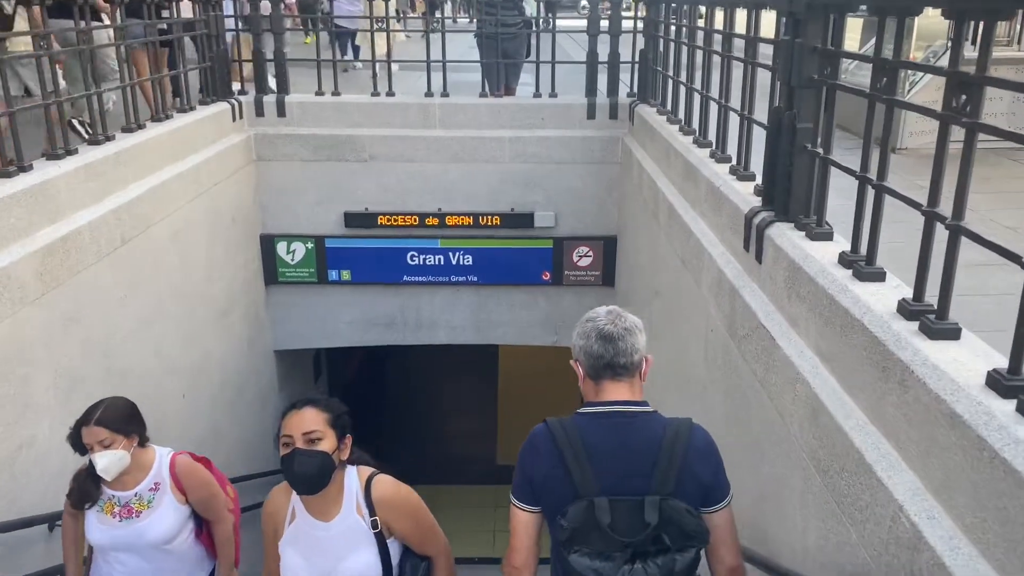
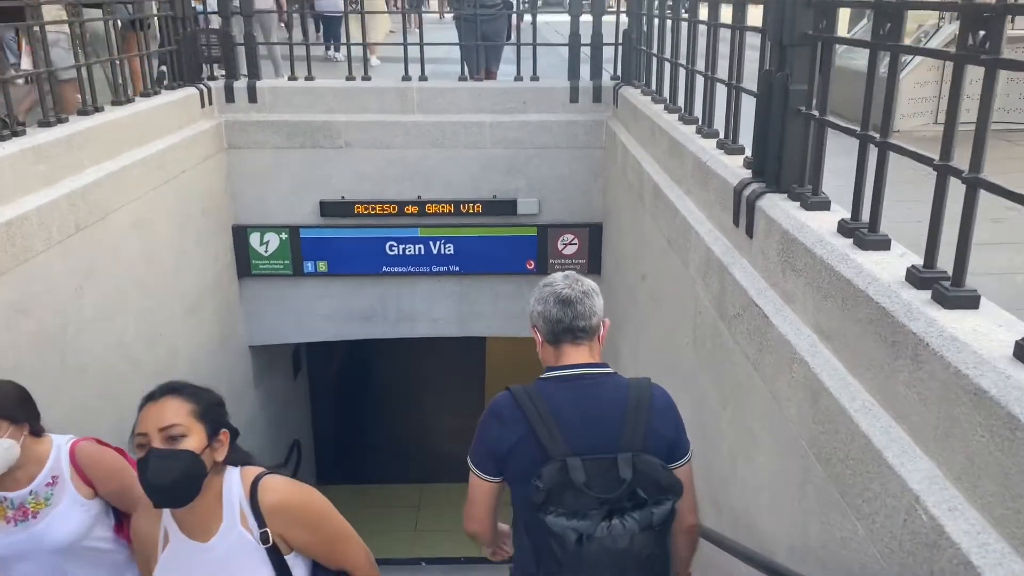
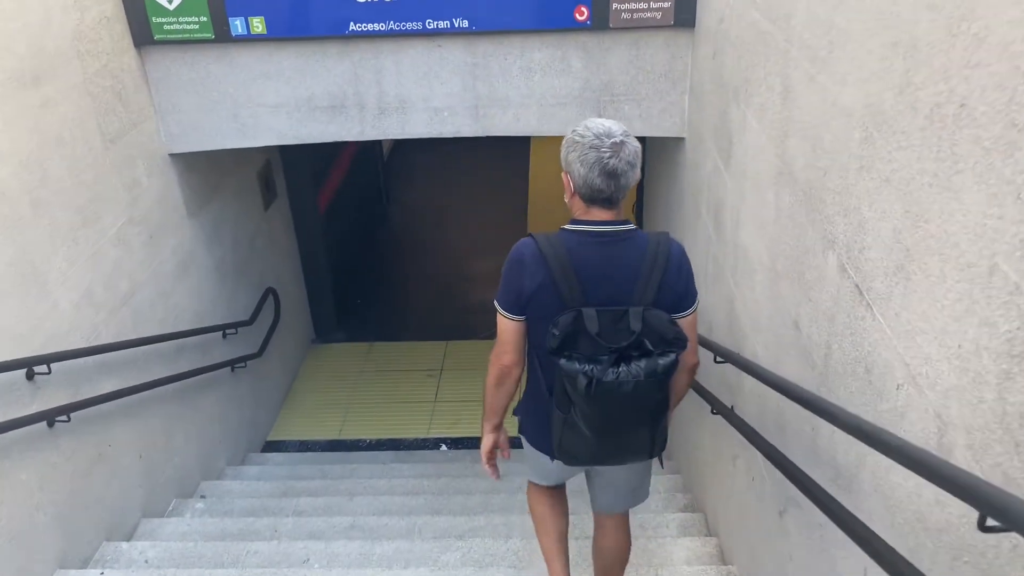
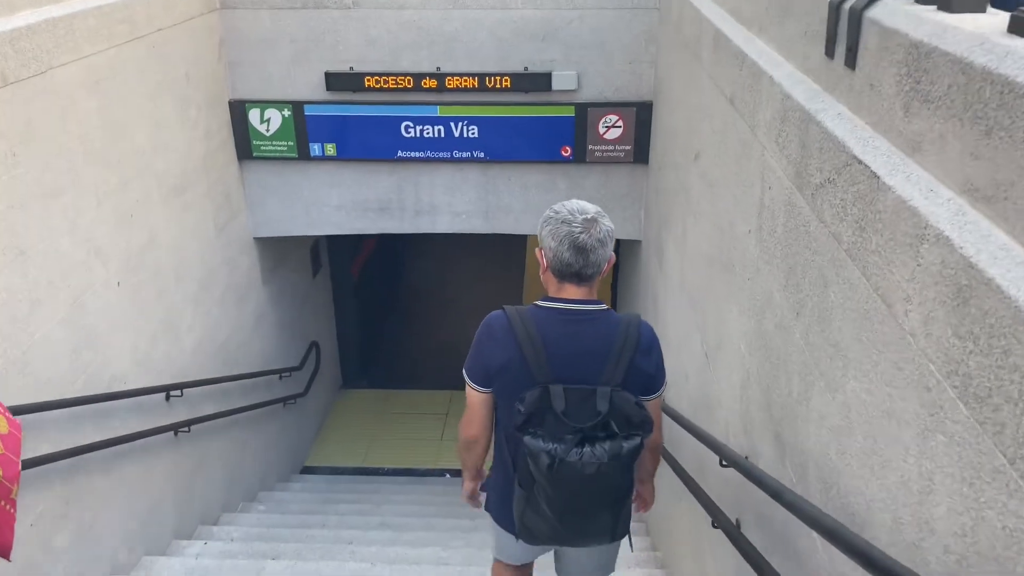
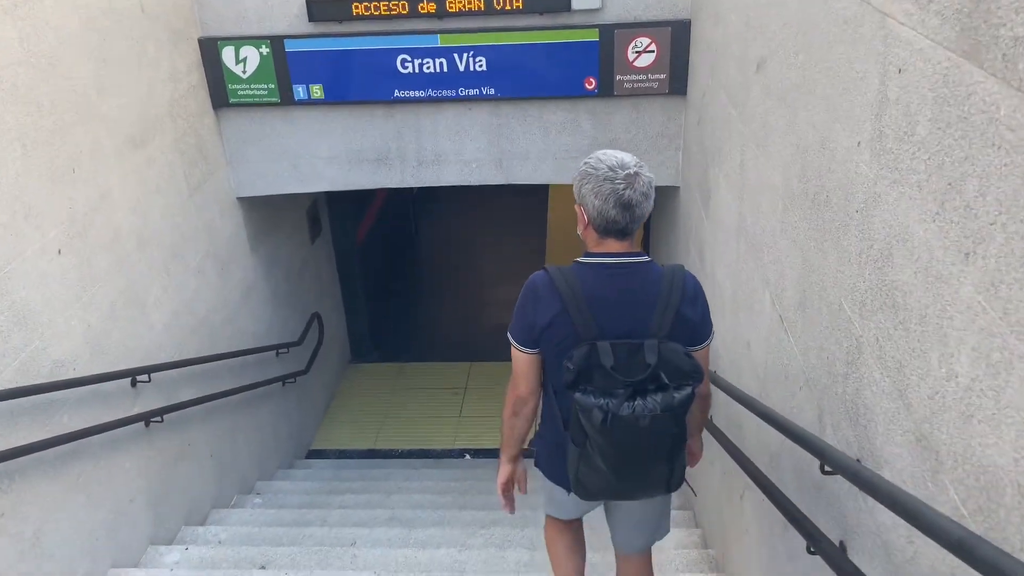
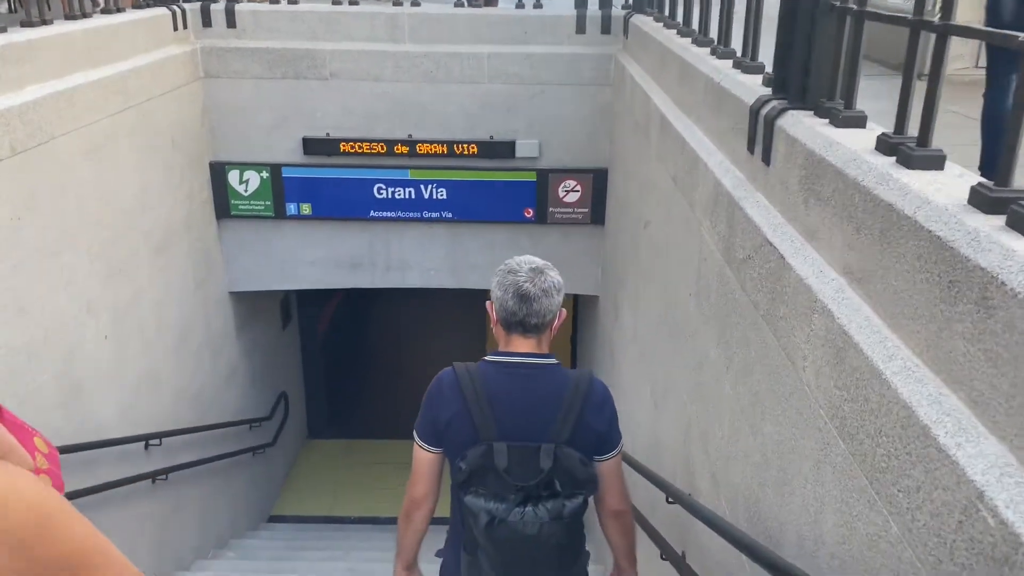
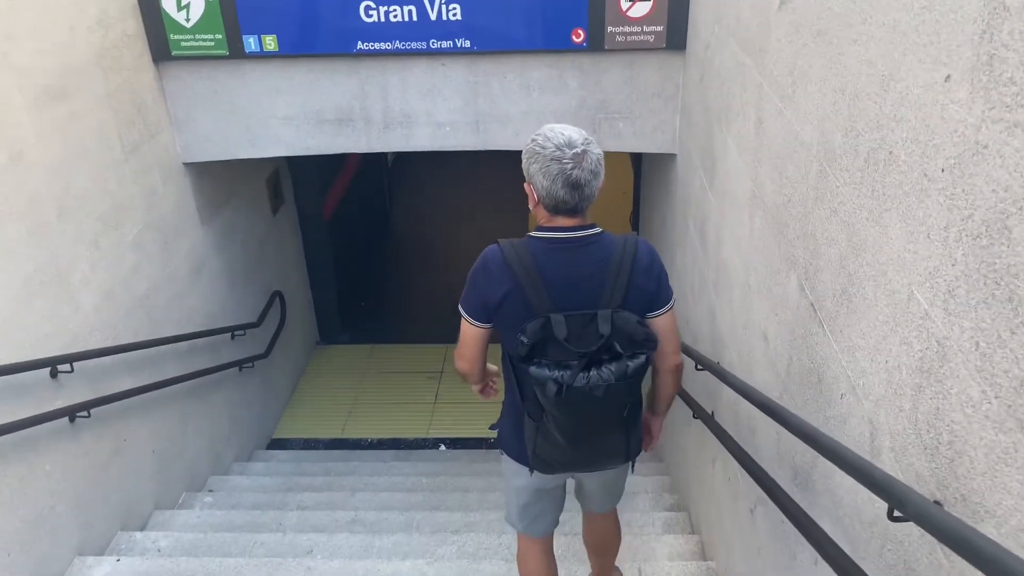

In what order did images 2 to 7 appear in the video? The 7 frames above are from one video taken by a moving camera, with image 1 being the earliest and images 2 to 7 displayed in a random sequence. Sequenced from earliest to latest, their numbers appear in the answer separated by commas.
2, 6, 4, 5, 7, 3
